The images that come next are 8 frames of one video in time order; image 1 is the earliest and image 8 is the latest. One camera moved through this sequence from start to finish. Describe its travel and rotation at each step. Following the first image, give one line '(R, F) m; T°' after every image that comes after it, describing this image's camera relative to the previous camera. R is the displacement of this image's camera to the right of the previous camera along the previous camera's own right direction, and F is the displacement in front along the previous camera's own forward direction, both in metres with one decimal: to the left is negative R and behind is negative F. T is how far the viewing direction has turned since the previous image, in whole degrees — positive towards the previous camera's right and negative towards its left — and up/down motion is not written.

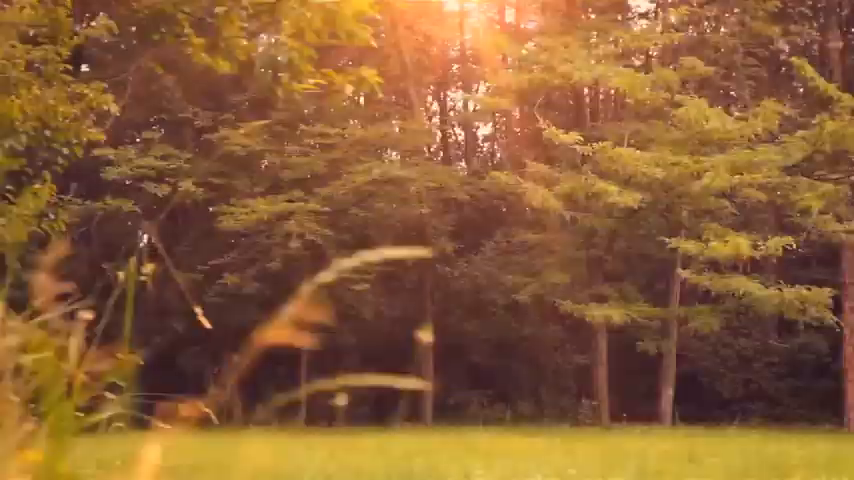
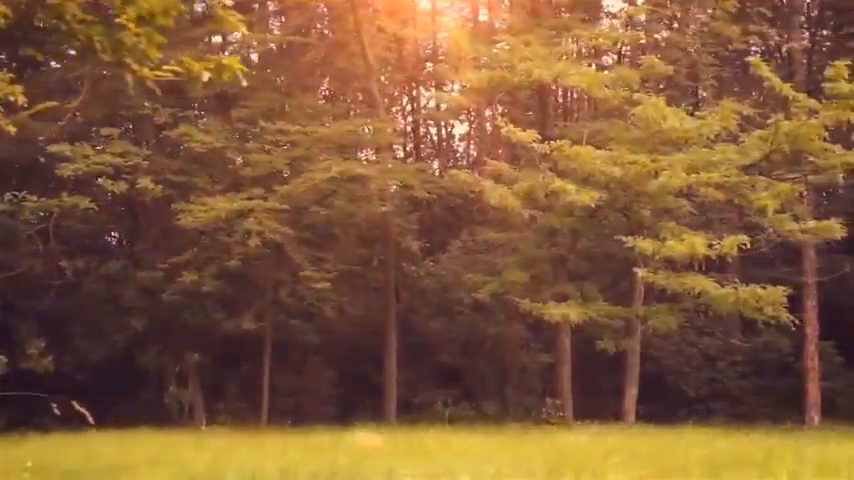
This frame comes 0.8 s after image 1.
(+0.3, +0.1) m; +1°
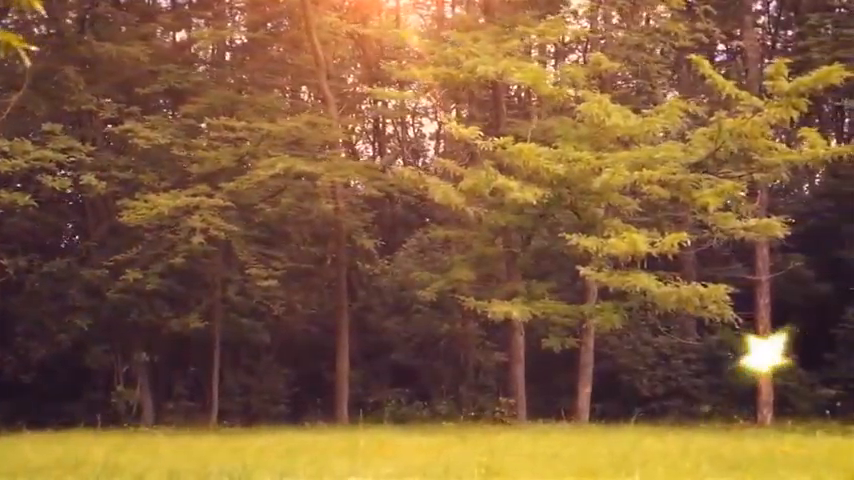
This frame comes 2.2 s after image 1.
(+0.4, +0.1) m; +2°
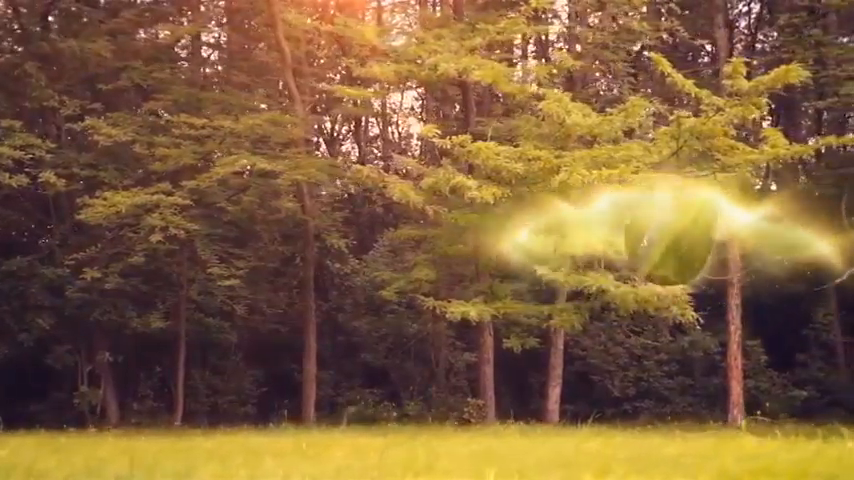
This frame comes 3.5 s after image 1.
(+0.5, +0.1) m; +1°
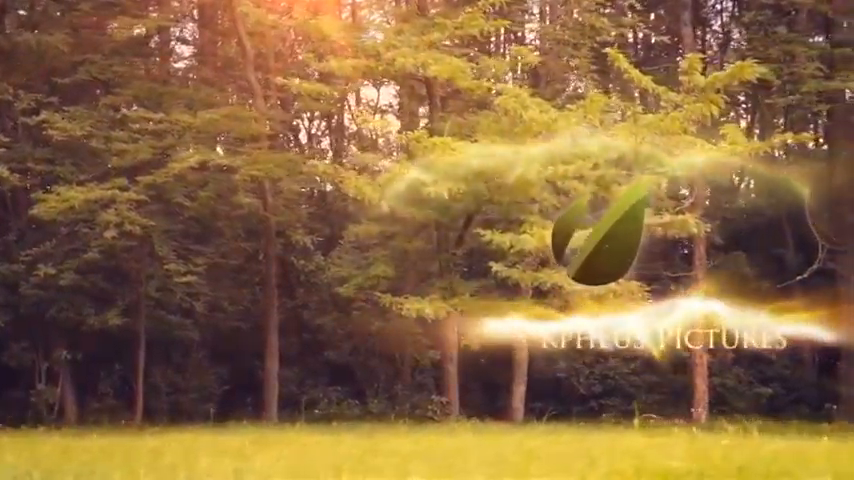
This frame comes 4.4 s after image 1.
(+0.4, +0.1) m; +1°
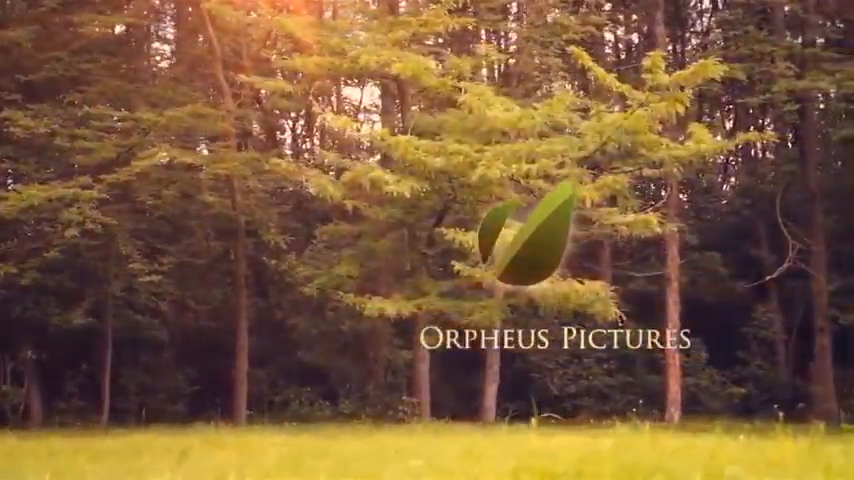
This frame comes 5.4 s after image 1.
(+0.4, +0.1) m; +1°
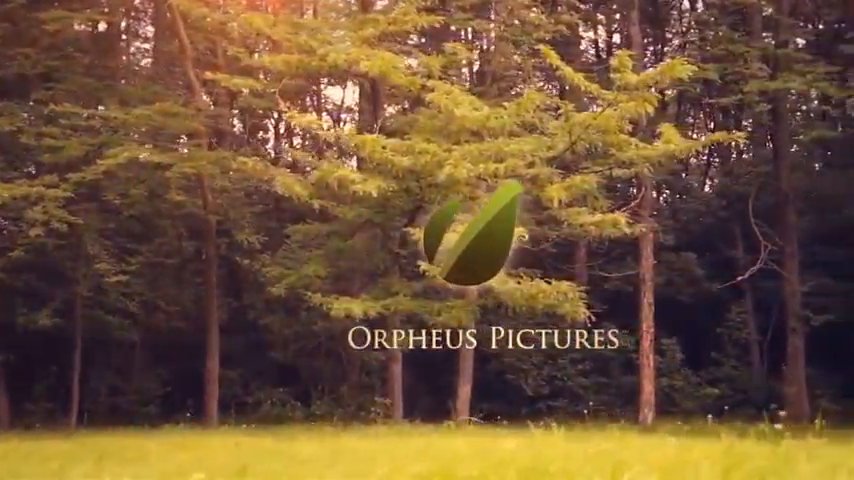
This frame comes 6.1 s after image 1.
(+0.2, +0.1) m; +1°
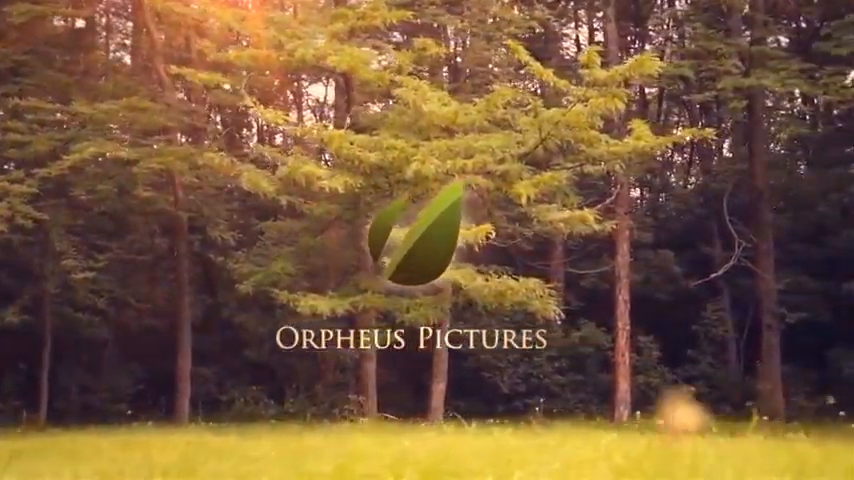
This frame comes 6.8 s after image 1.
(+0.3, +0.1) m; +1°
